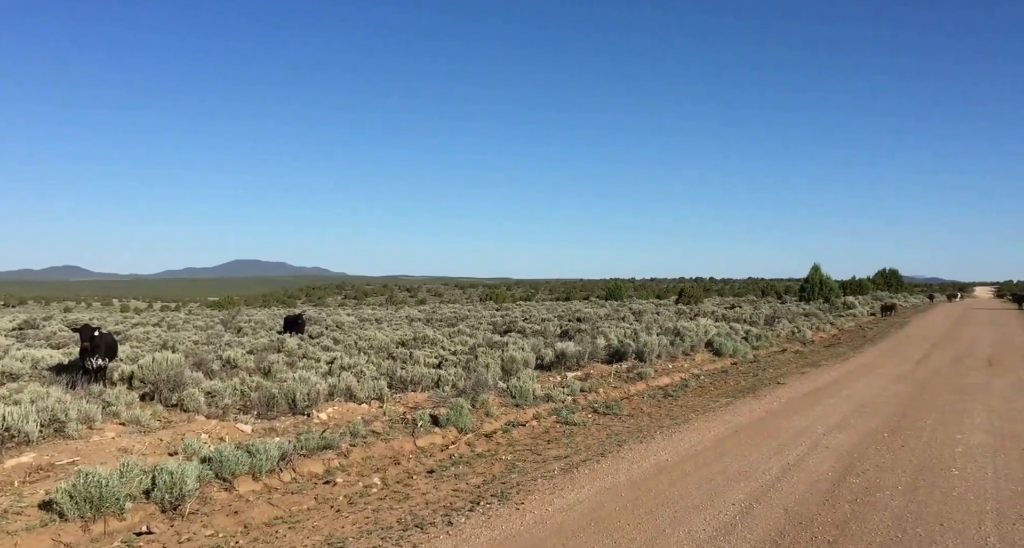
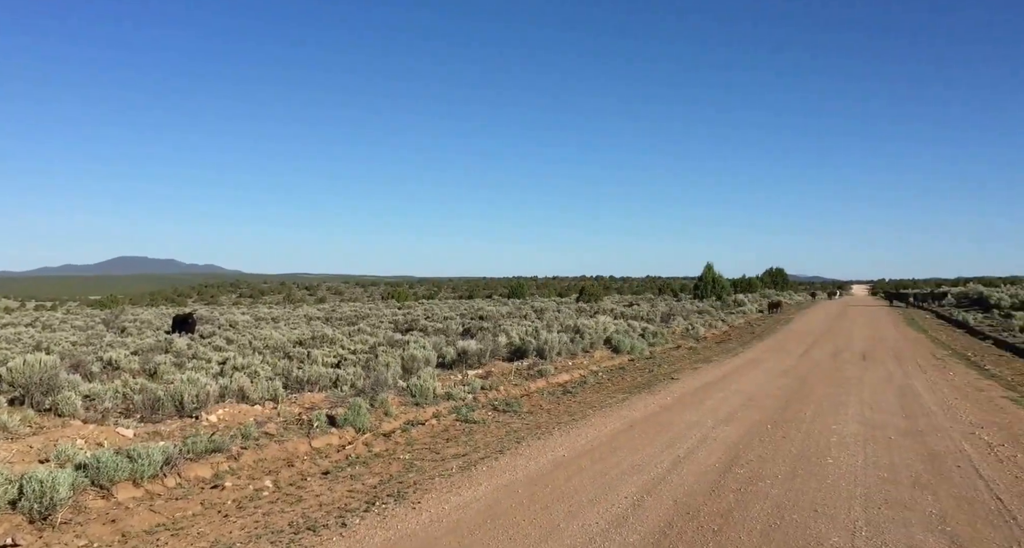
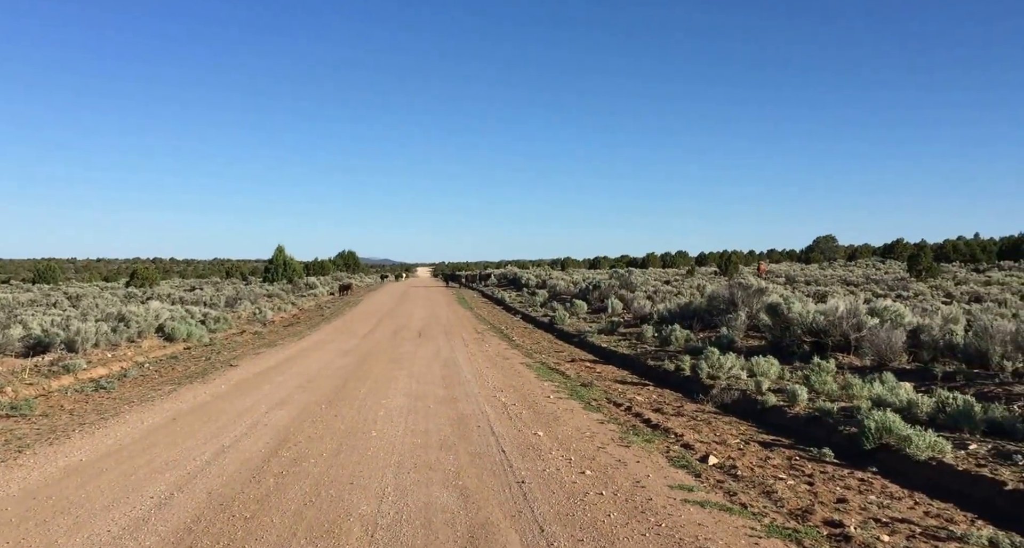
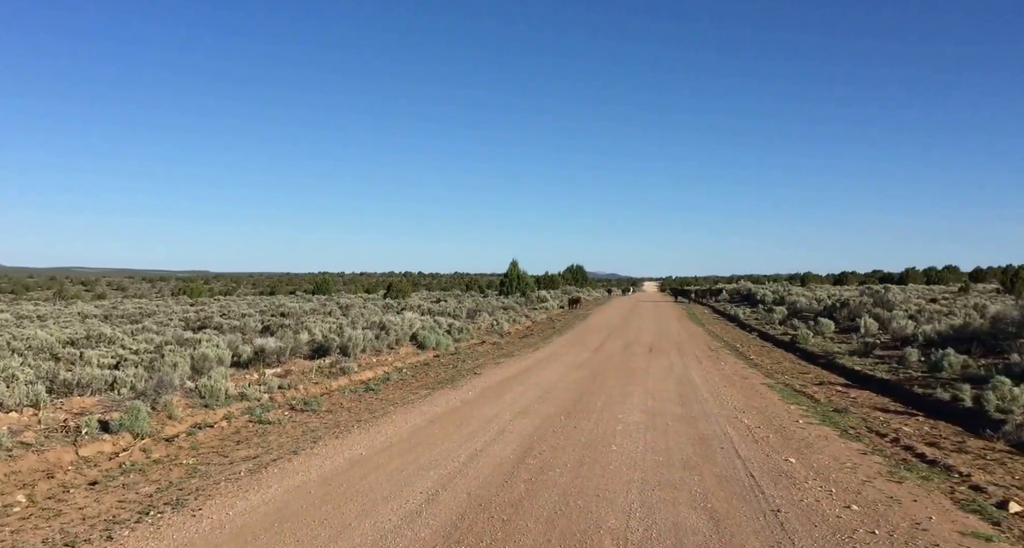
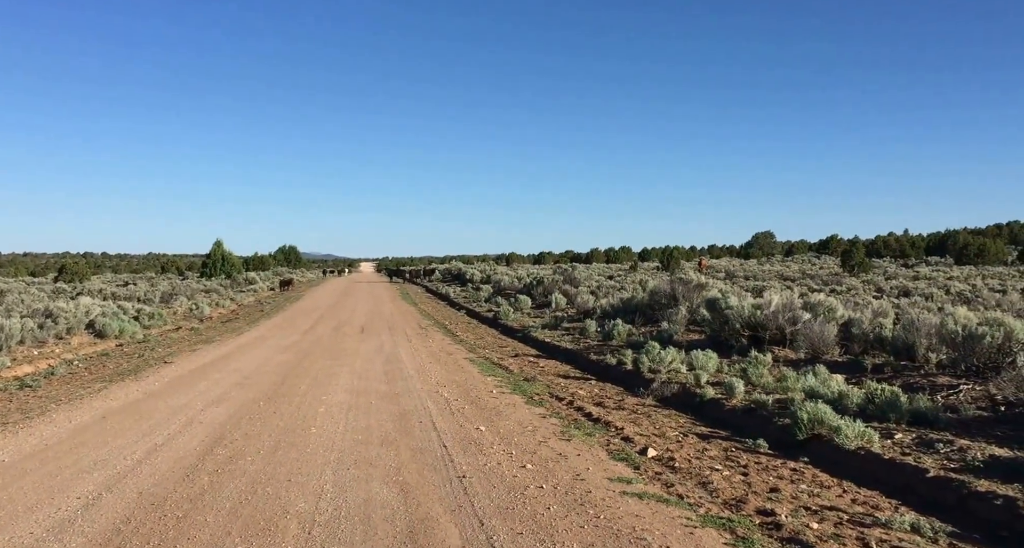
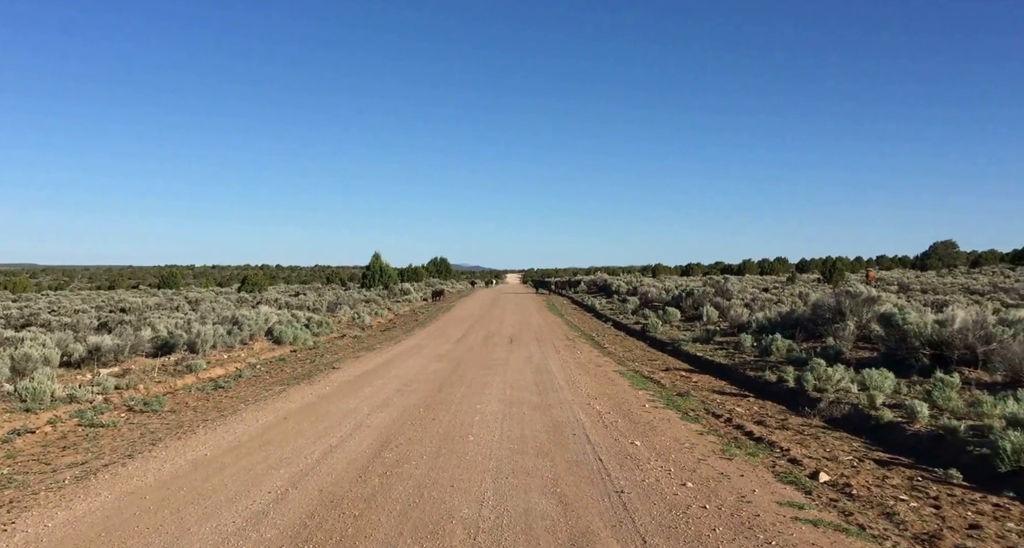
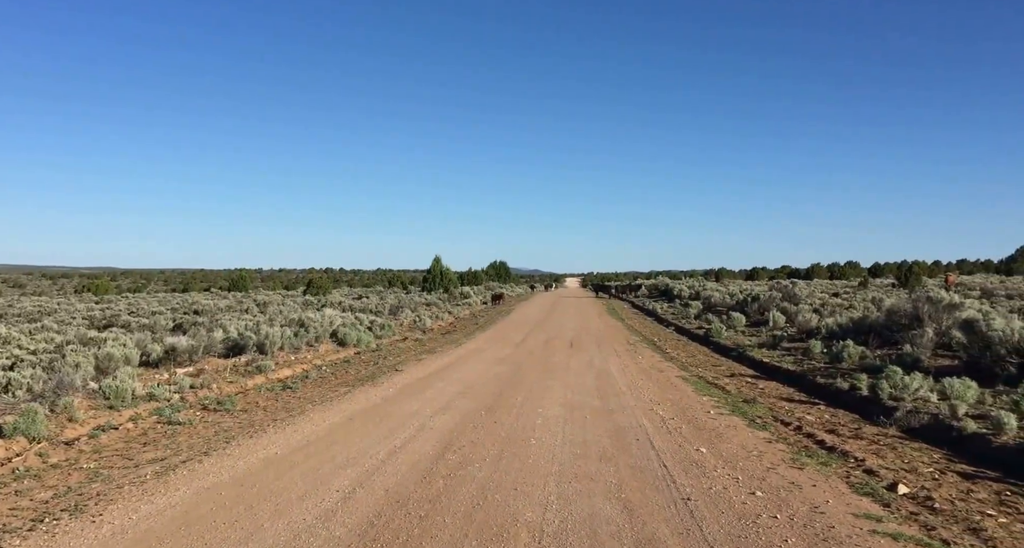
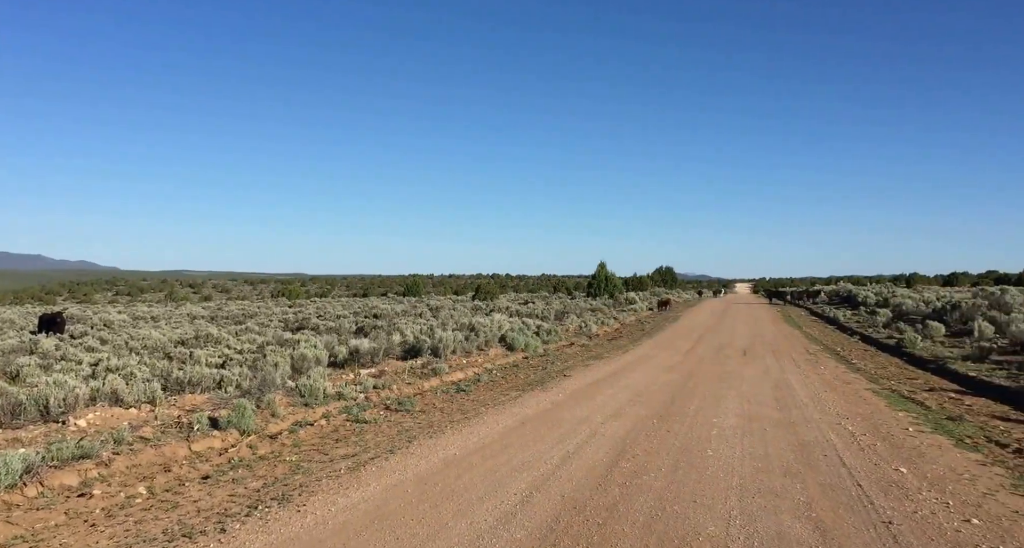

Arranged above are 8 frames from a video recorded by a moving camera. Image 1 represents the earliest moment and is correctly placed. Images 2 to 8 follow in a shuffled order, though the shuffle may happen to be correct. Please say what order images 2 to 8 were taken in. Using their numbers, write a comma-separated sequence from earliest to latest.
2, 8, 4, 7, 6, 3, 5
